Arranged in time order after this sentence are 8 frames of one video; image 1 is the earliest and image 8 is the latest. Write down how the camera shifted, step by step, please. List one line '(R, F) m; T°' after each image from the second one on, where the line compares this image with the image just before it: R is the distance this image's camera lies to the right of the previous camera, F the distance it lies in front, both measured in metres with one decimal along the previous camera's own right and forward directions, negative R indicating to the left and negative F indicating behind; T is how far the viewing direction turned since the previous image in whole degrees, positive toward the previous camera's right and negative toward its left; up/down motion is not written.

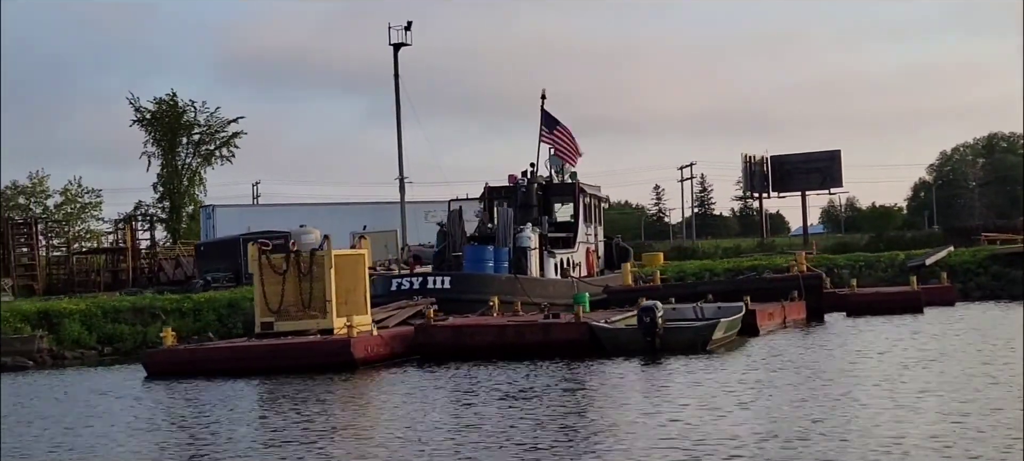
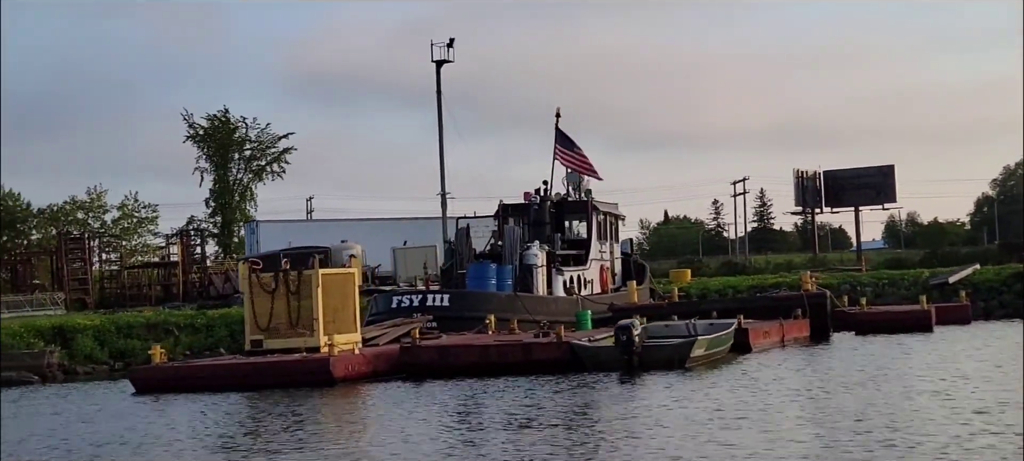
(+0.9, -0.2) m; -2°
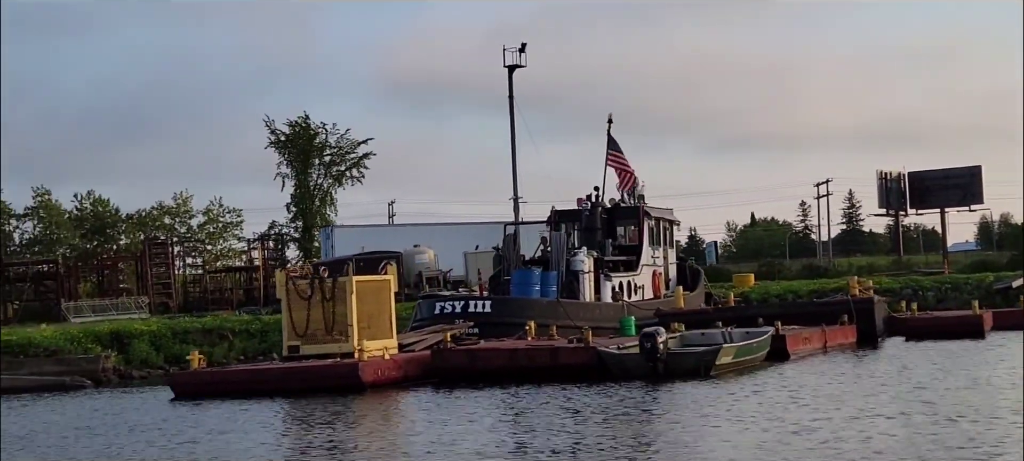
(+0.7, -0.2) m; -4°
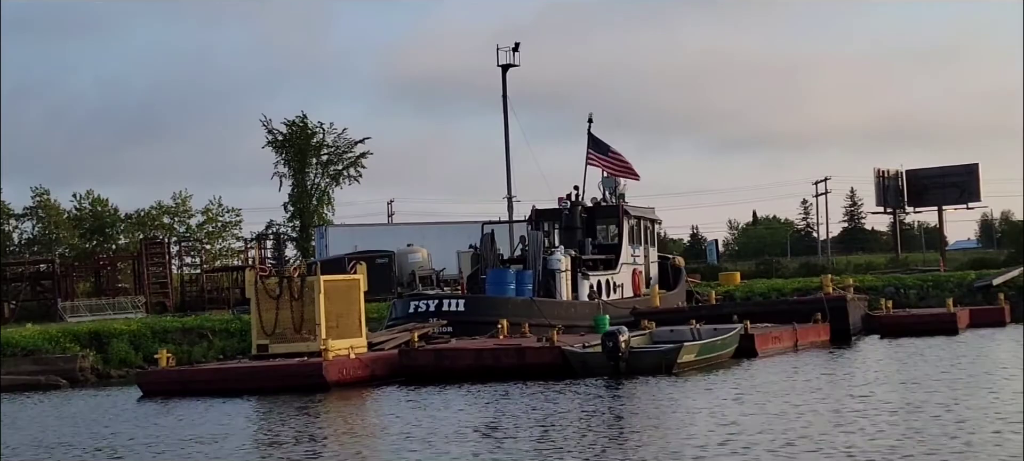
(+0.4, -0.1) m; 0°
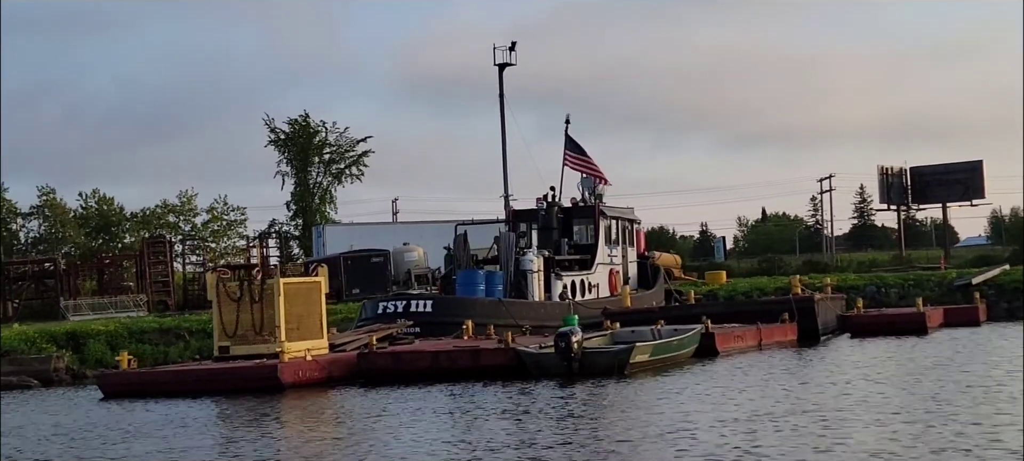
(+0.6, -0.2) m; 0°
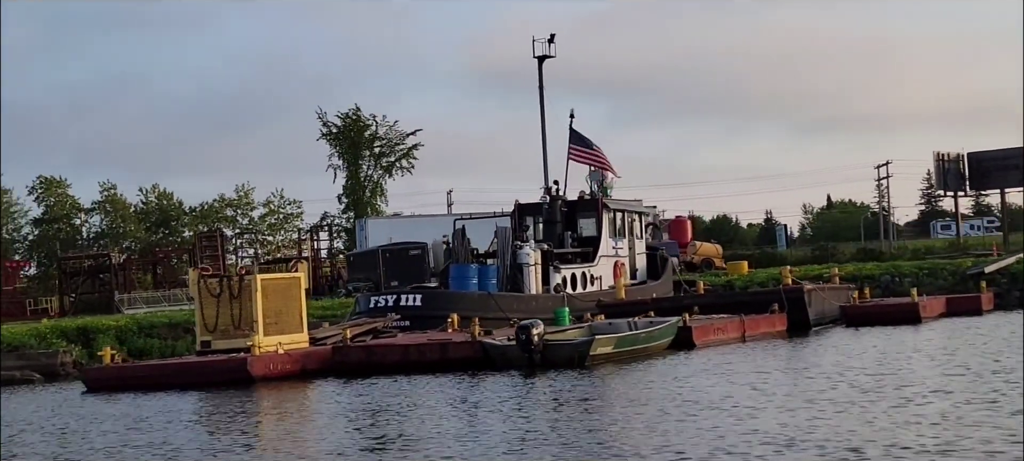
(+1.2, -0.3) m; -3°
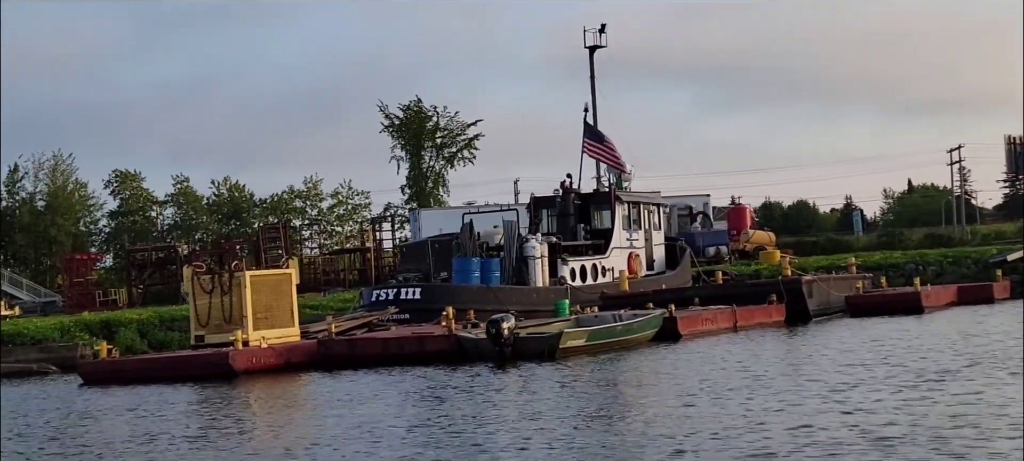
(+1.2, -0.4) m; -3°
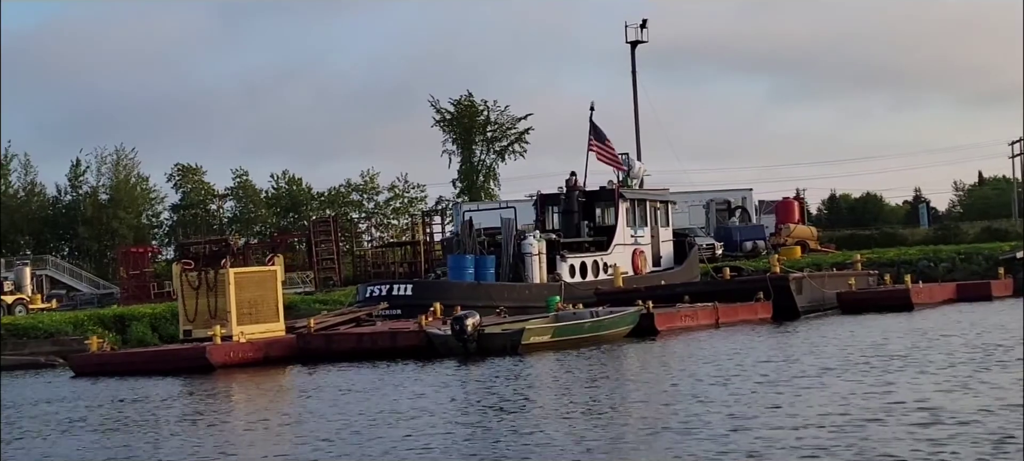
(+1.2, -0.4) m; -3°
